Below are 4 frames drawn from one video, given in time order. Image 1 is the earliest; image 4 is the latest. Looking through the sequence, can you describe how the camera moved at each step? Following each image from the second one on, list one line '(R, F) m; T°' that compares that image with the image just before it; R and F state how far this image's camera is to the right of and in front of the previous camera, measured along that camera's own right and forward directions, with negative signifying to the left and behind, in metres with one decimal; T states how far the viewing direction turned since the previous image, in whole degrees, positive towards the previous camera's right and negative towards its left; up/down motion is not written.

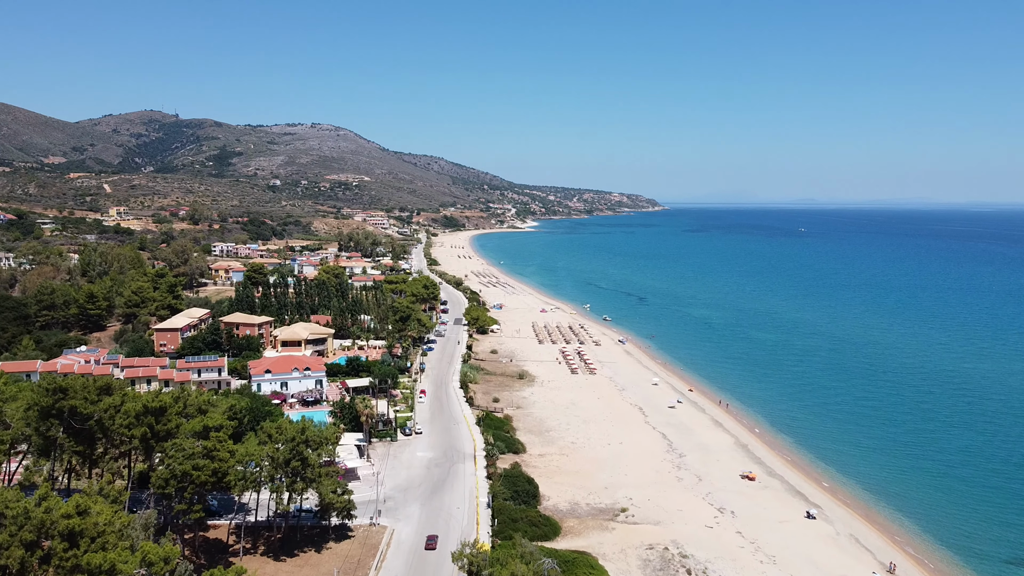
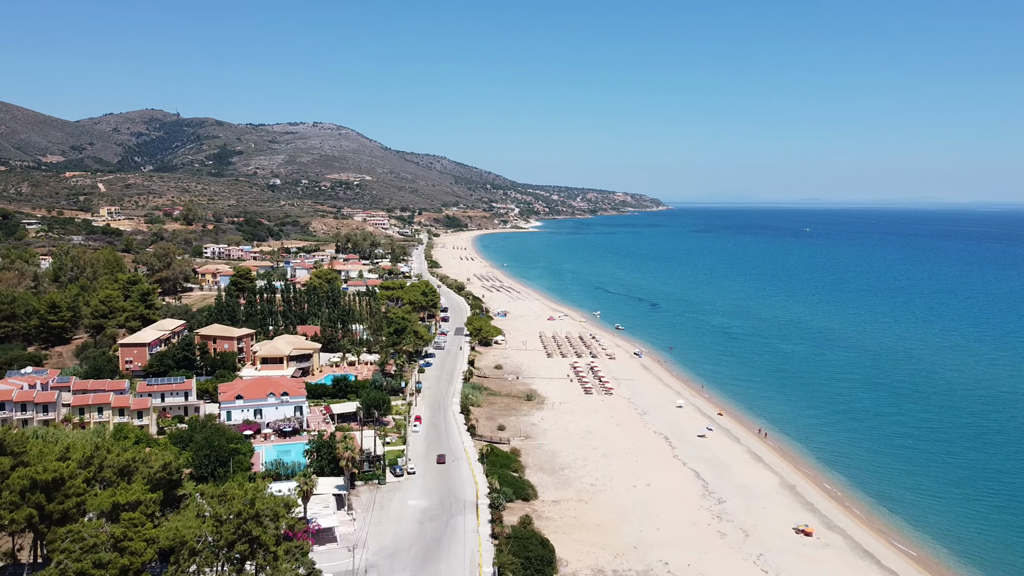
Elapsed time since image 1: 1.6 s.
(-0.2, +6.0) m; 0°
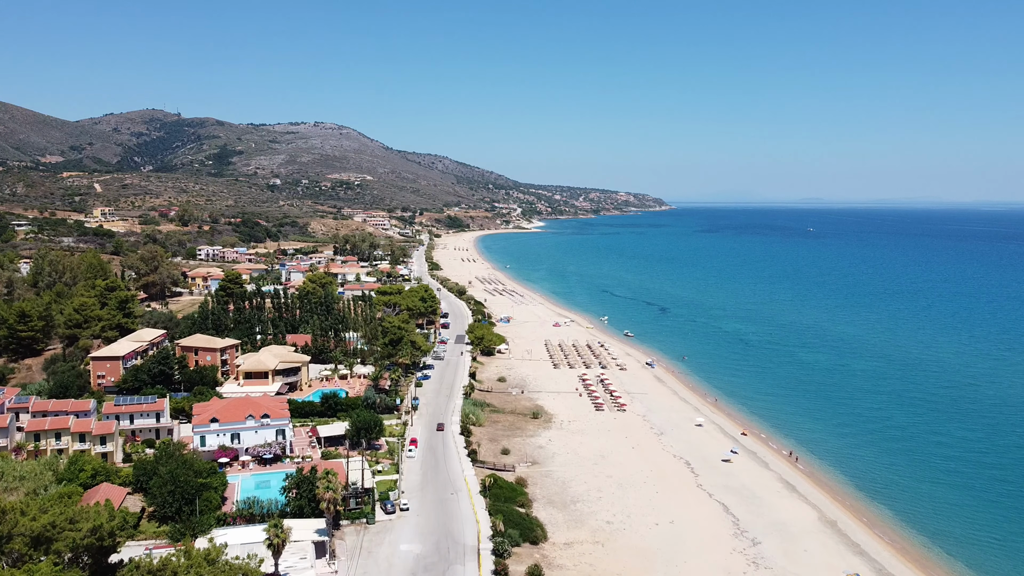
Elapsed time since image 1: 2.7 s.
(-0.1, +4.0) m; 0°
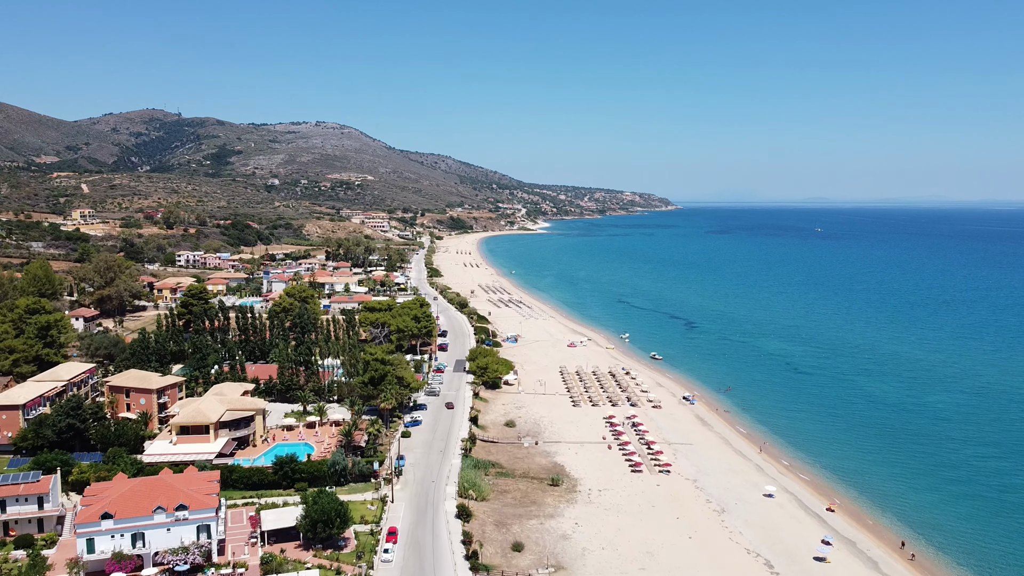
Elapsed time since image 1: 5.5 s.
(-0.3, +10.5) m; 0°
